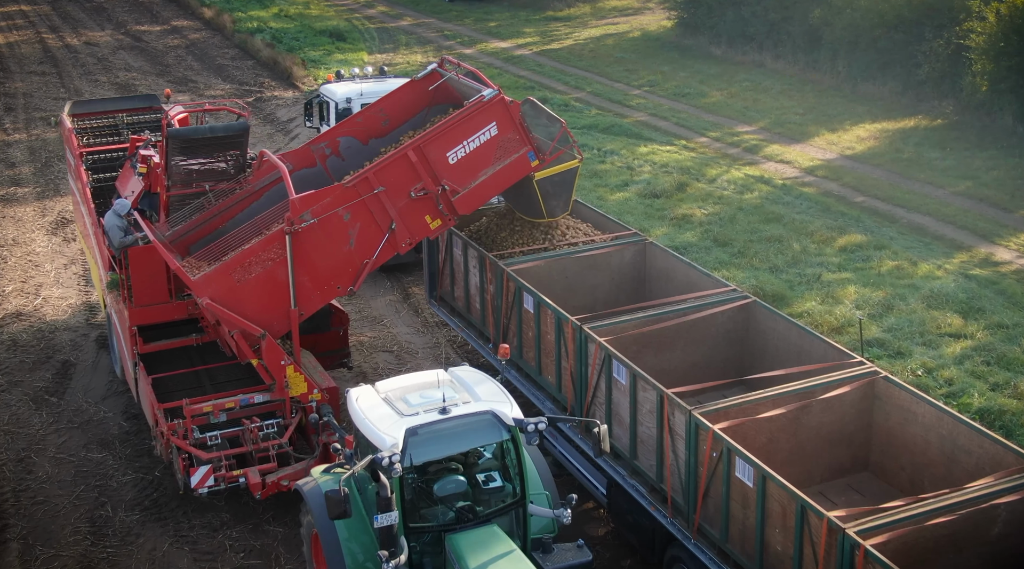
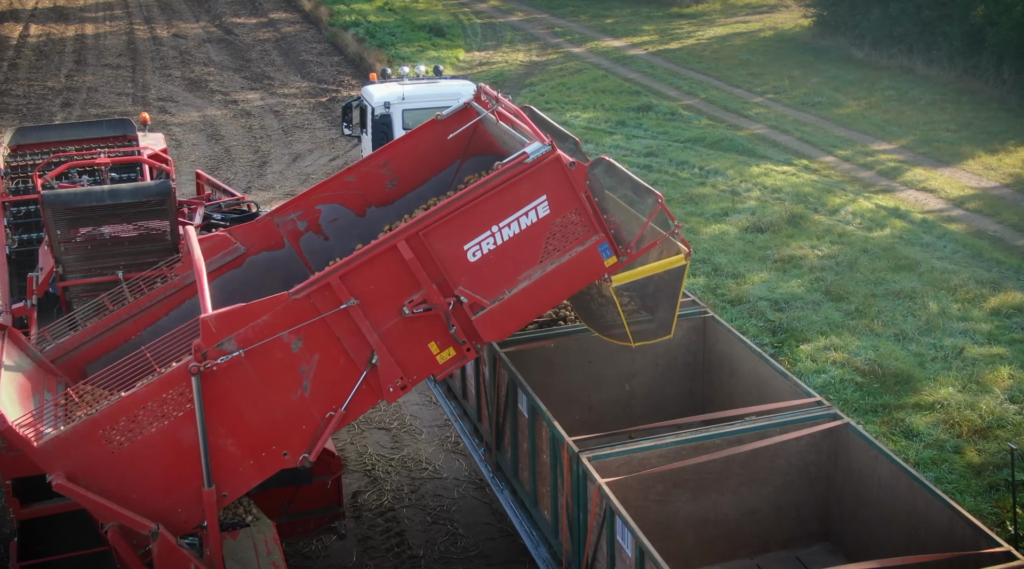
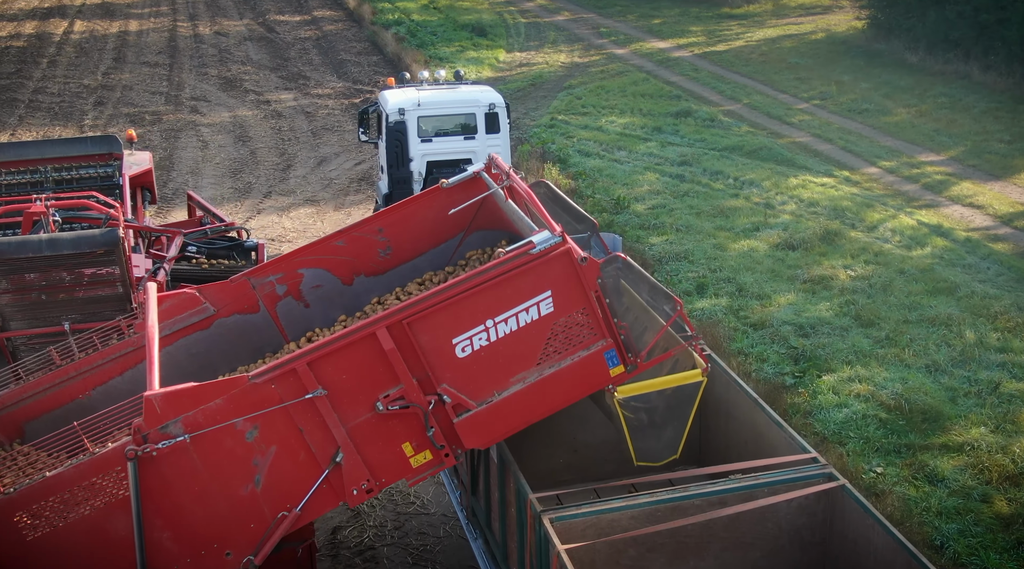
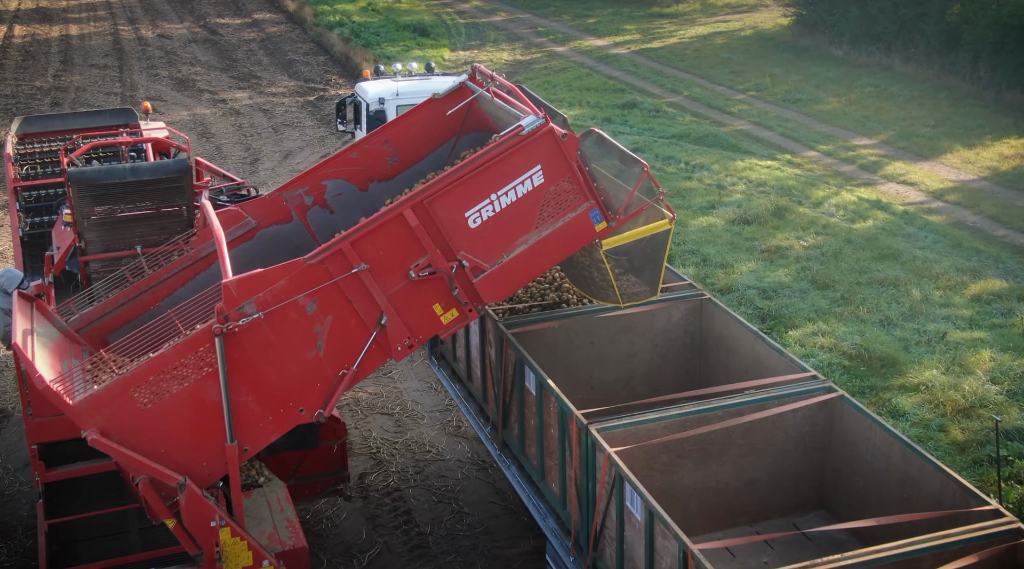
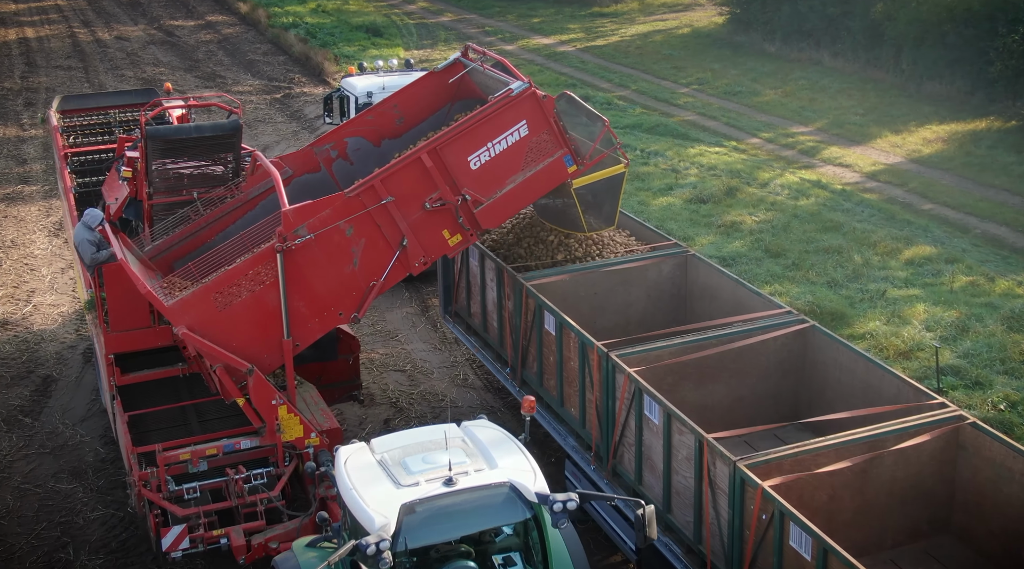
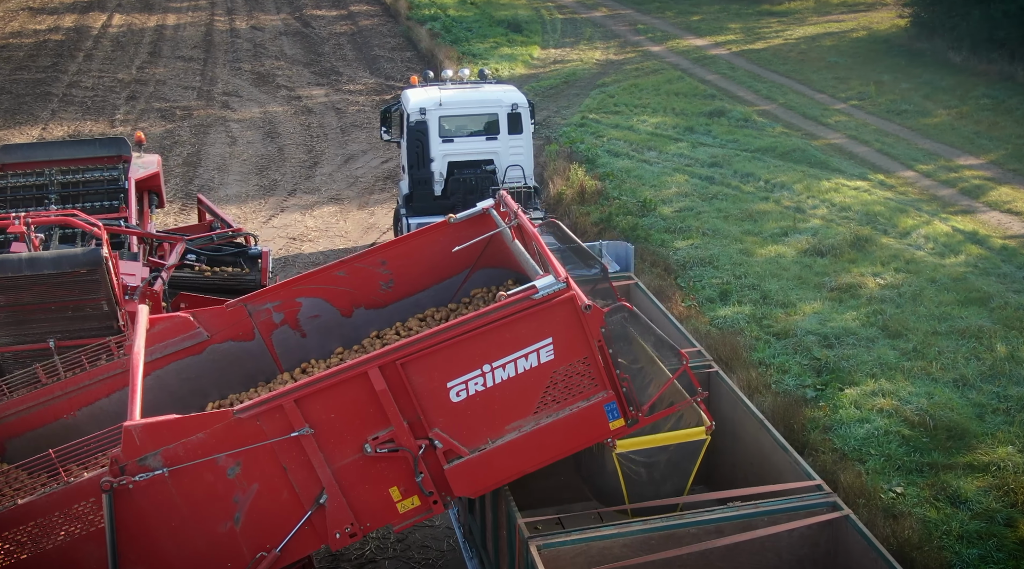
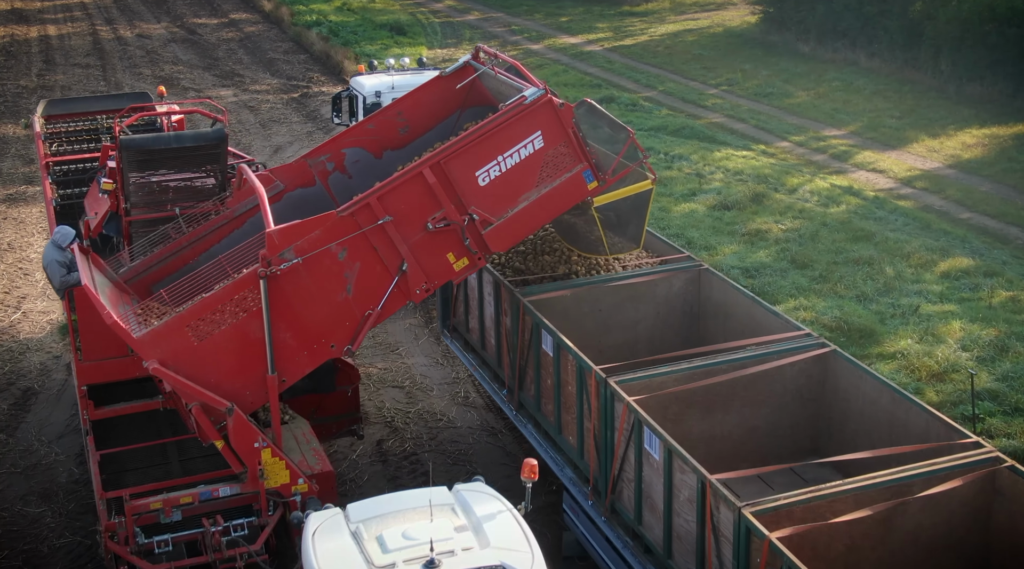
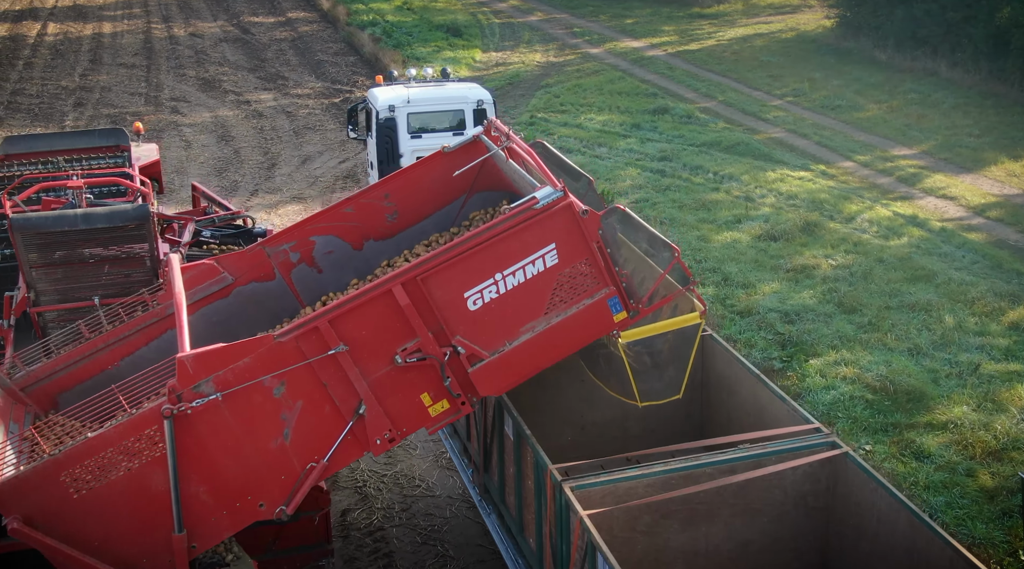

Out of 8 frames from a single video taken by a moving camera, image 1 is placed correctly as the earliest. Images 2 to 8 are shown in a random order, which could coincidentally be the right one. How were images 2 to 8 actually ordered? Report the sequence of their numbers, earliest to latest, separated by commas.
5, 7, 4, 2, 8, 3, 6
